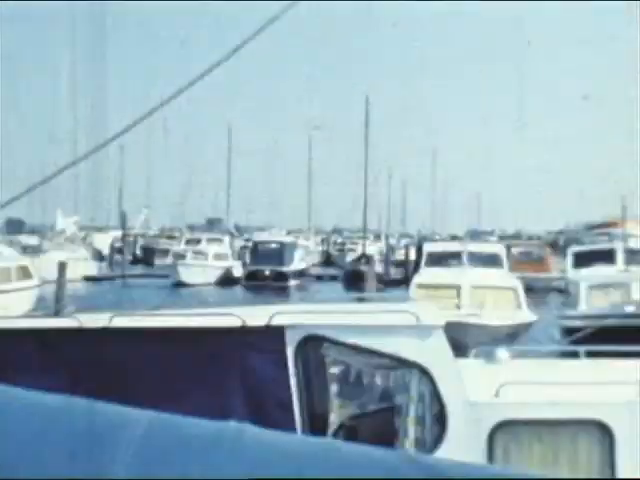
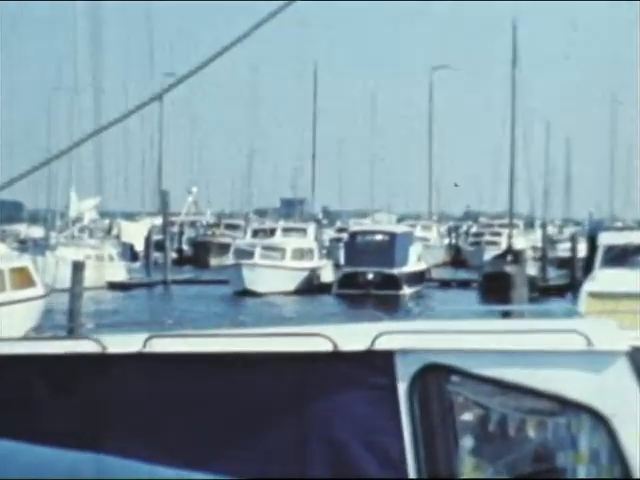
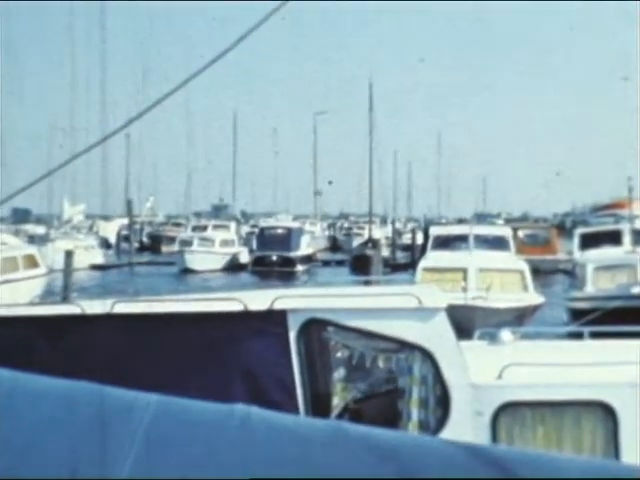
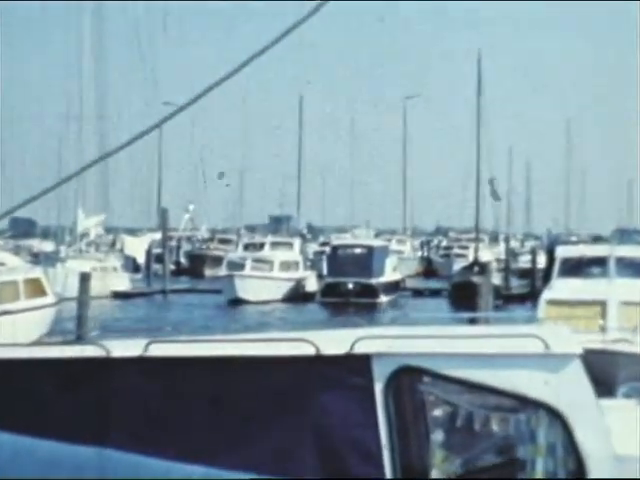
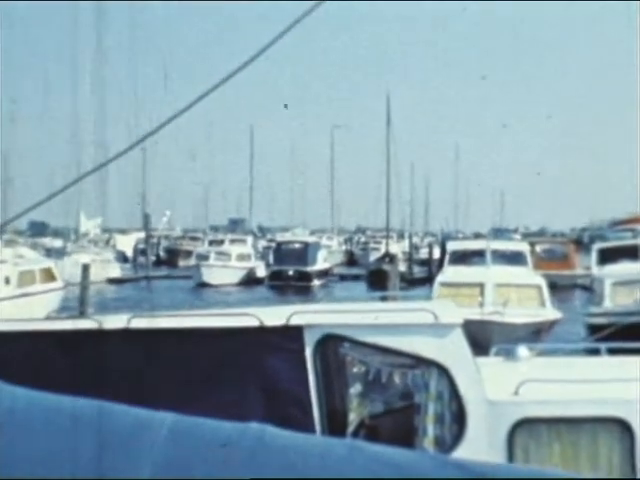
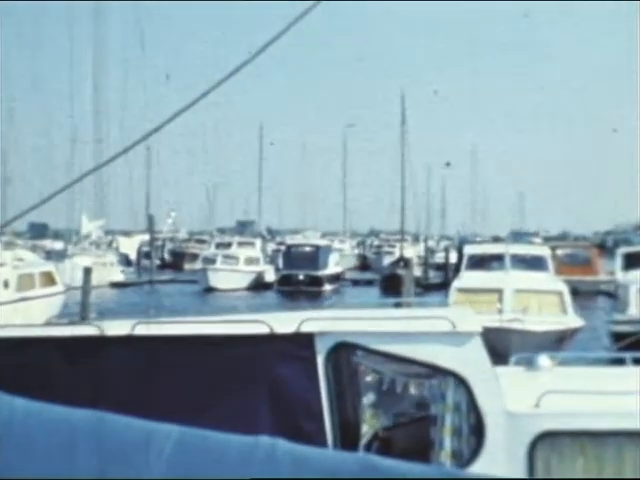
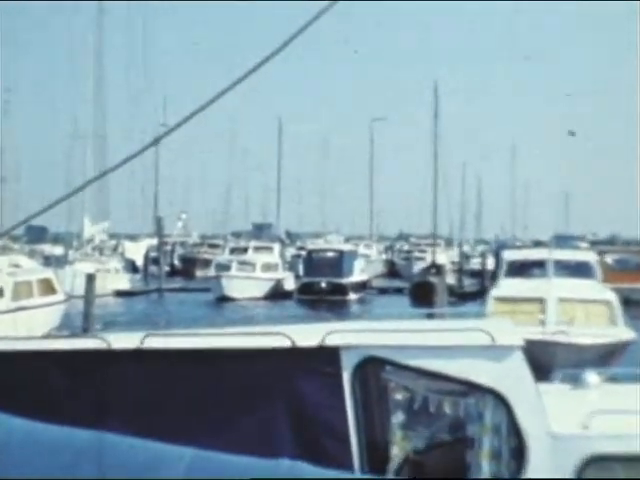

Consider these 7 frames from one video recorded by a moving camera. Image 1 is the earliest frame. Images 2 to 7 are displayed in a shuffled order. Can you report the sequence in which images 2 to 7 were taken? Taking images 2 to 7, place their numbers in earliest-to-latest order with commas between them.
3, 5, 6, 7, 4, 2
